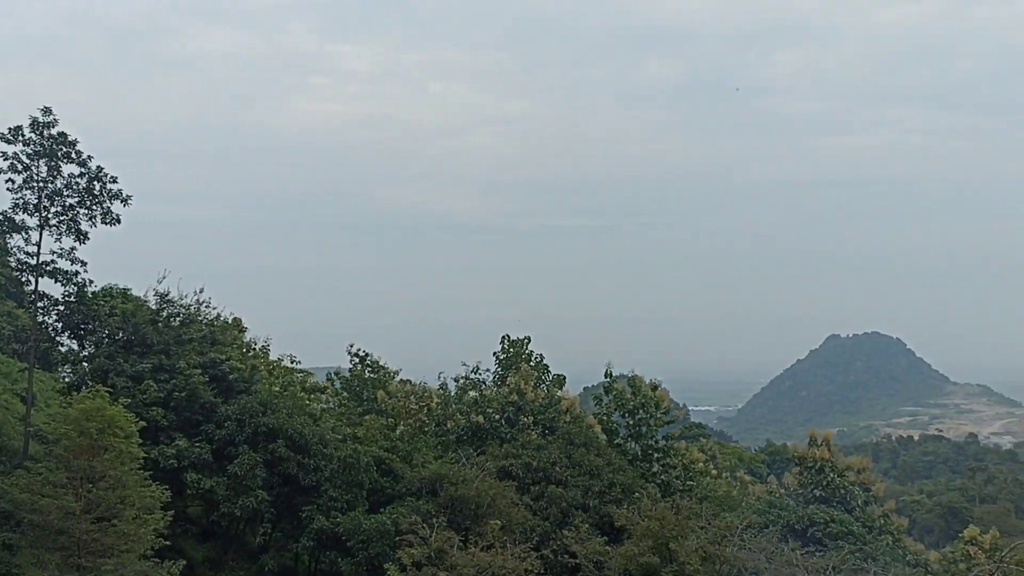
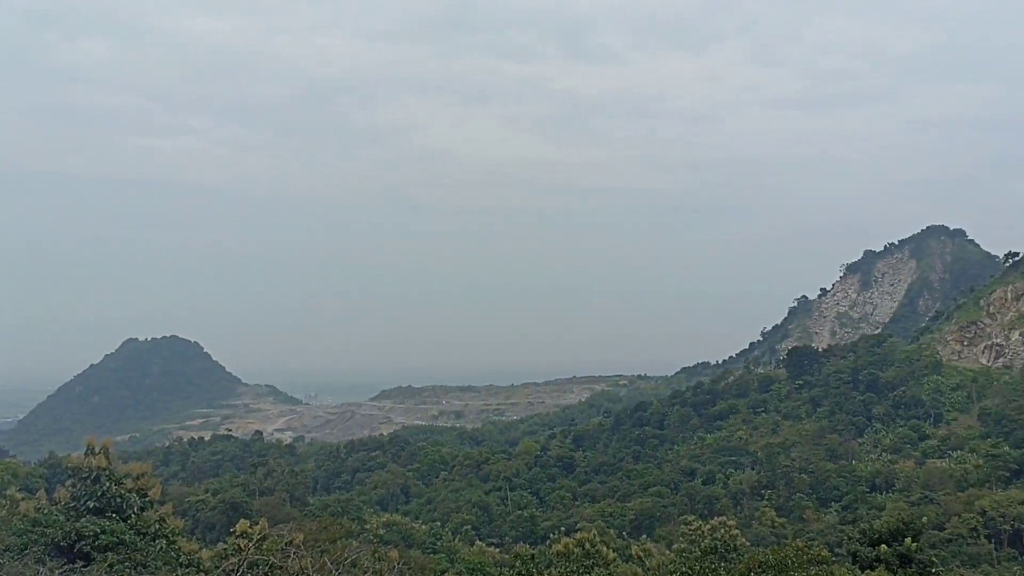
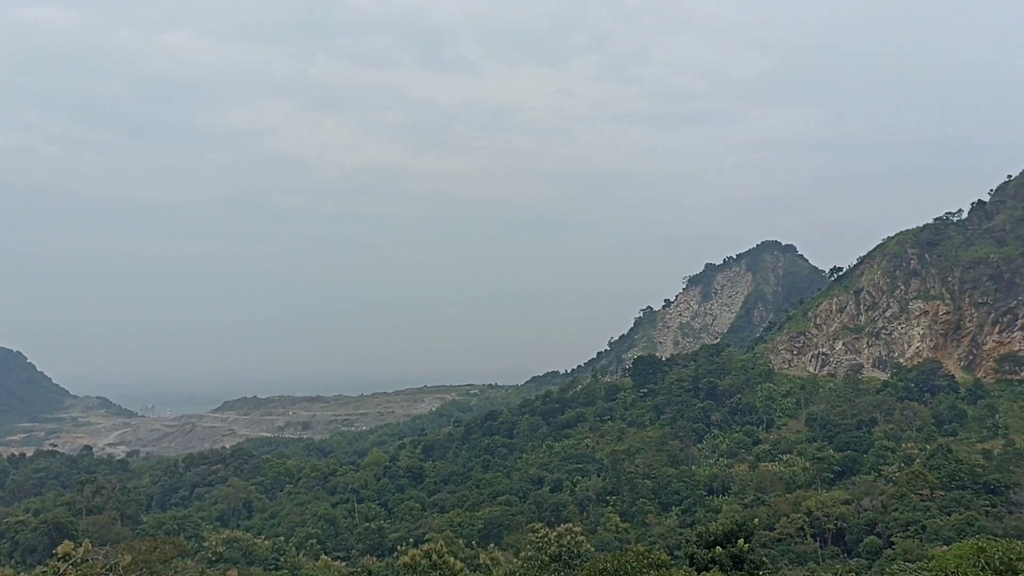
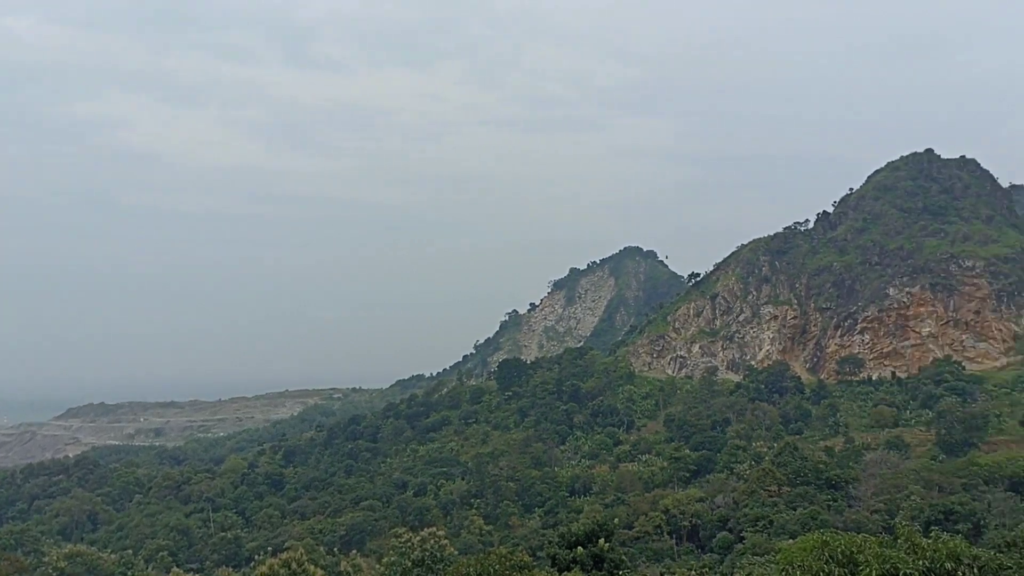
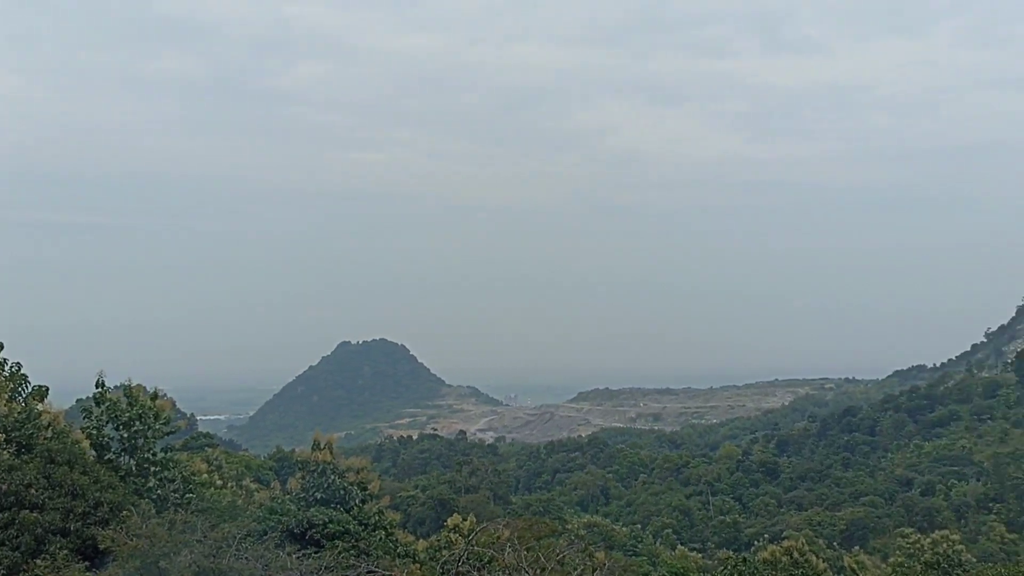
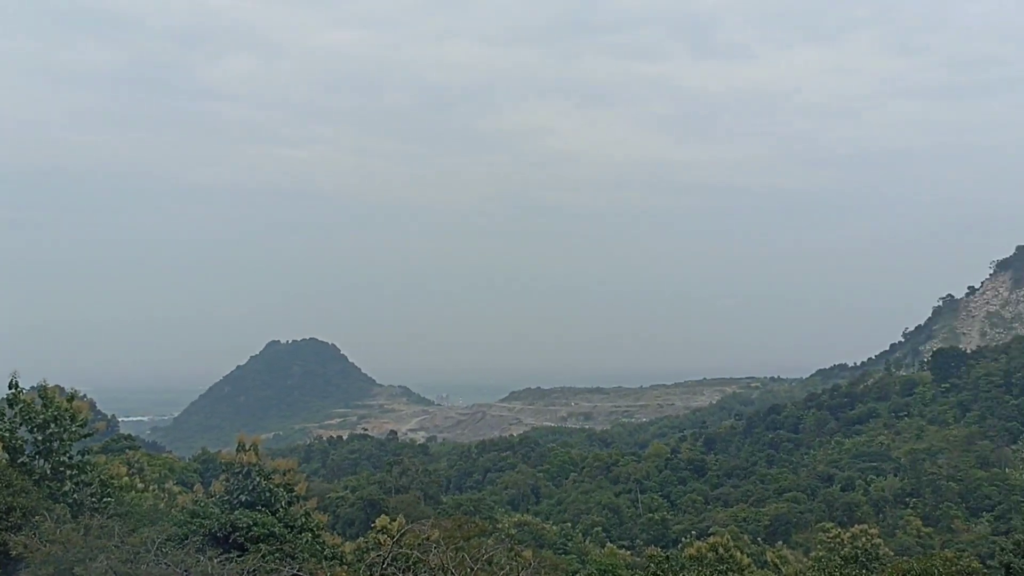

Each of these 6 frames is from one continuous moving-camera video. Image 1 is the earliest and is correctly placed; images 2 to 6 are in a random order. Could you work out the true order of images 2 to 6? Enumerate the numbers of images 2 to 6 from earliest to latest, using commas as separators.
5, 6, 2, 3, 4
